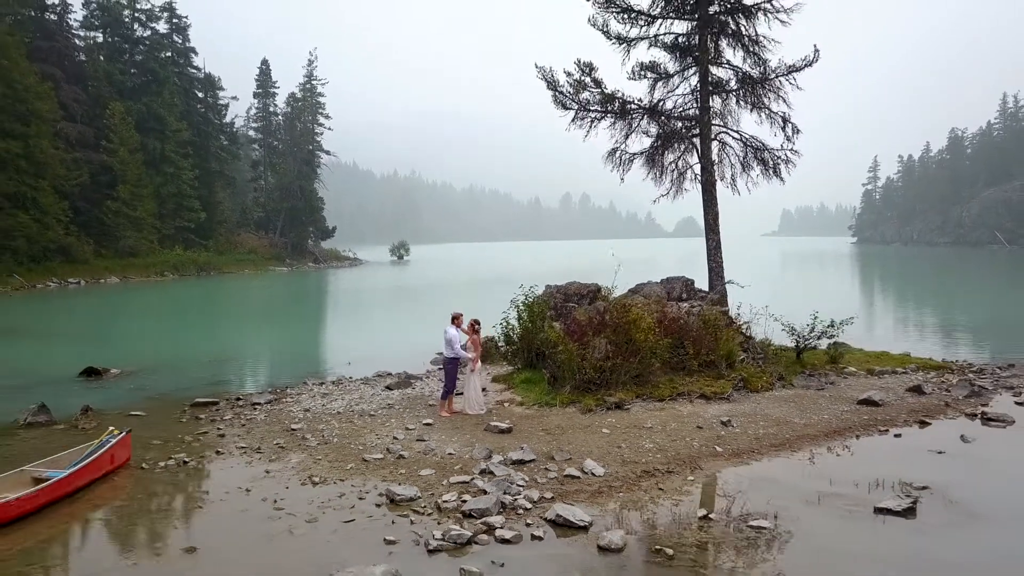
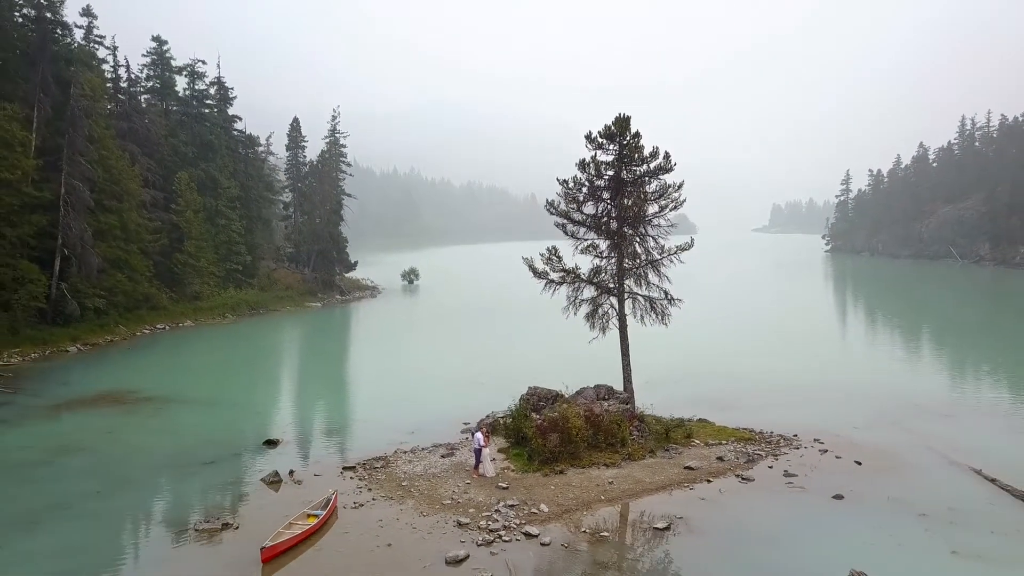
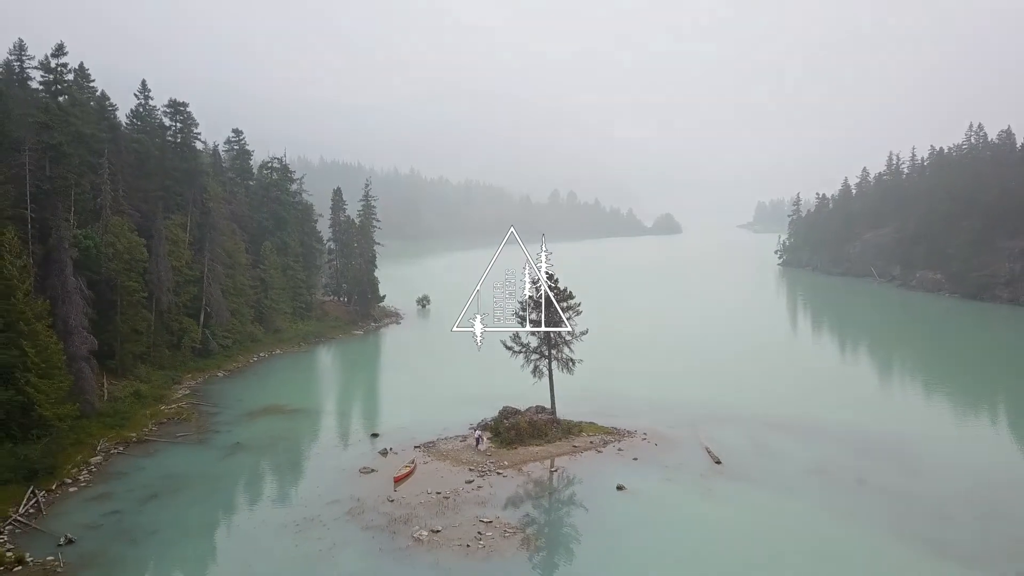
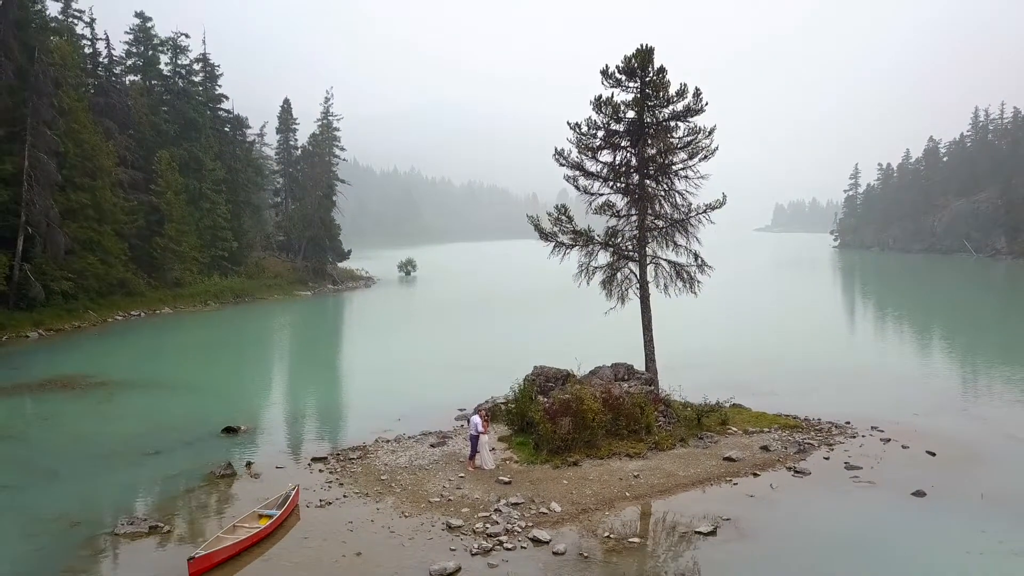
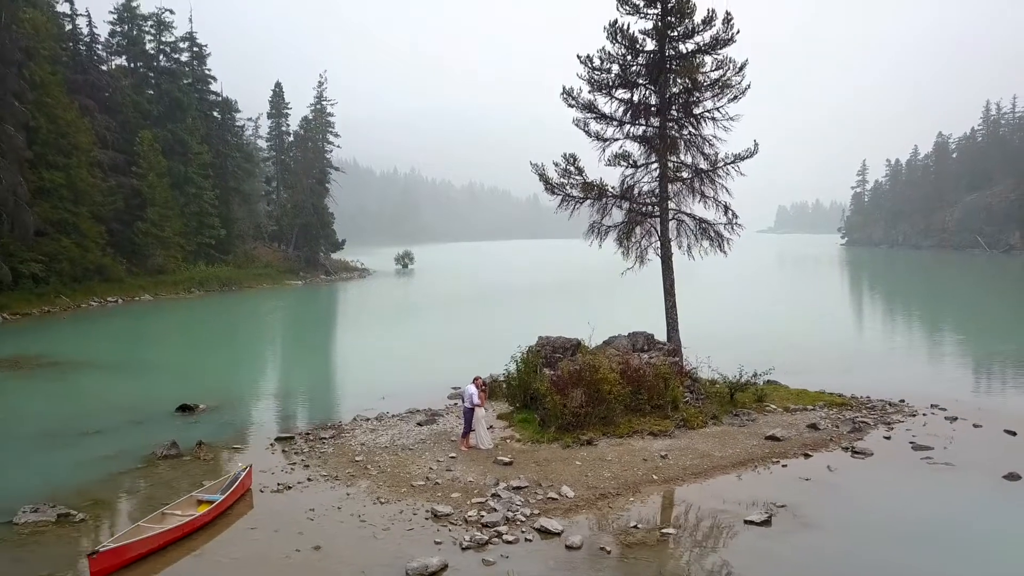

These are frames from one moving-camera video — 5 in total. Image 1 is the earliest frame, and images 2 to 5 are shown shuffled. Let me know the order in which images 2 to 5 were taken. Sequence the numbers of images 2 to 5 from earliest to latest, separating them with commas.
5, 4, 2, 3
